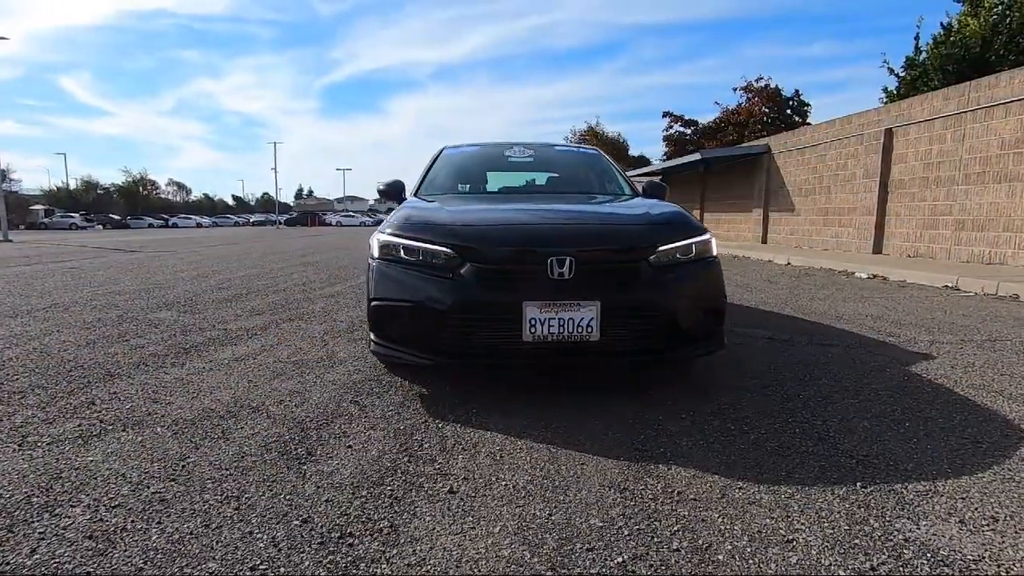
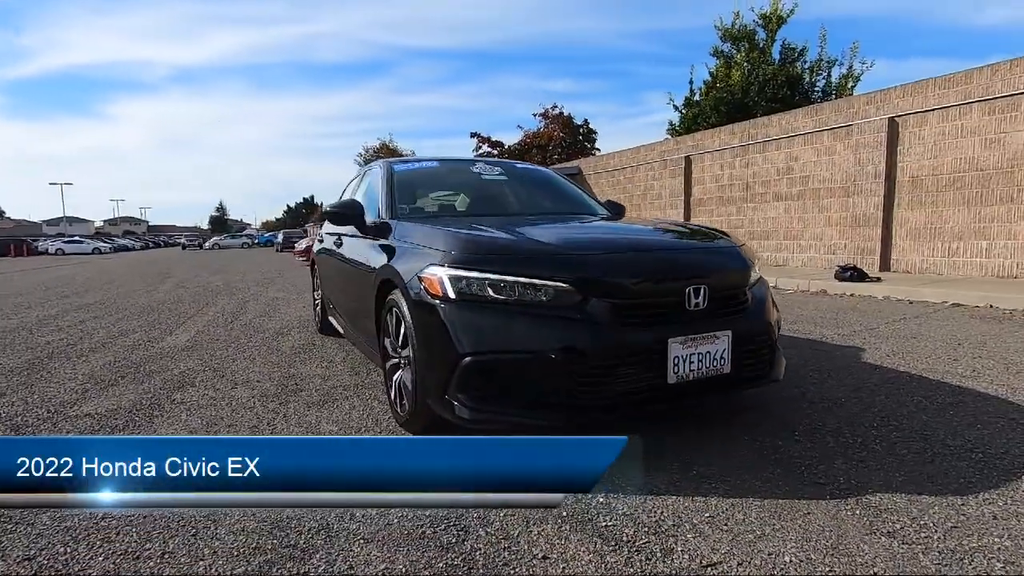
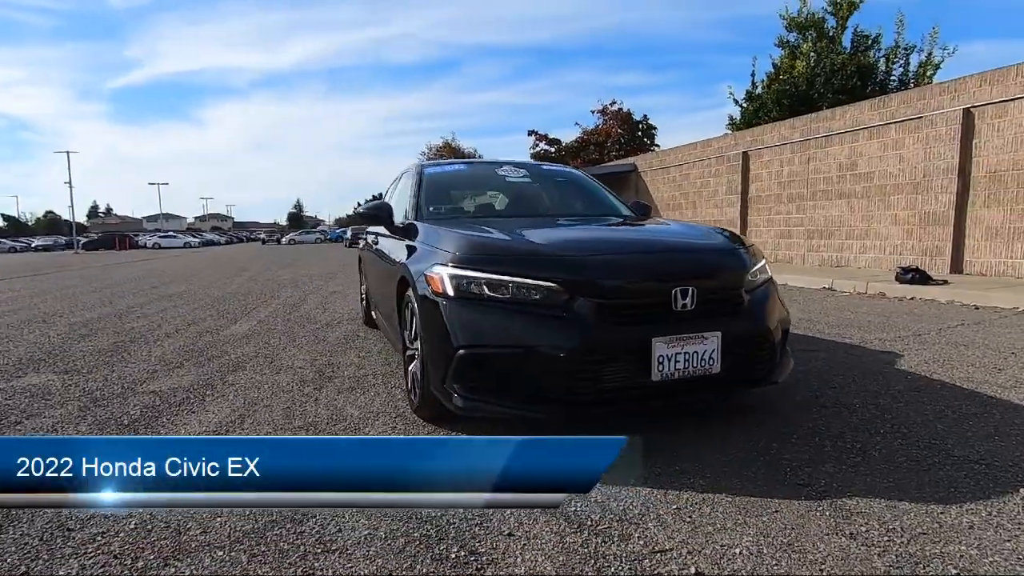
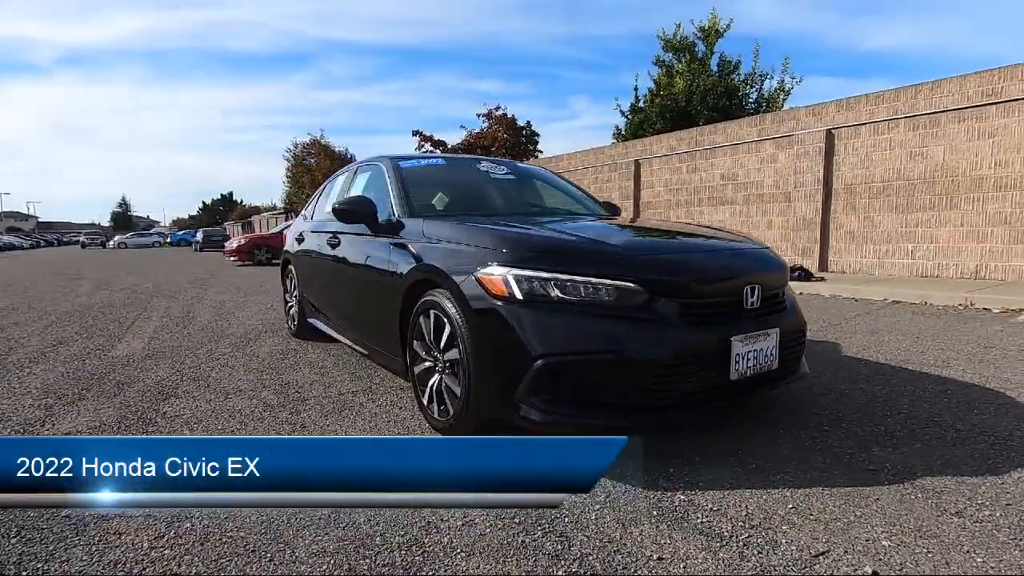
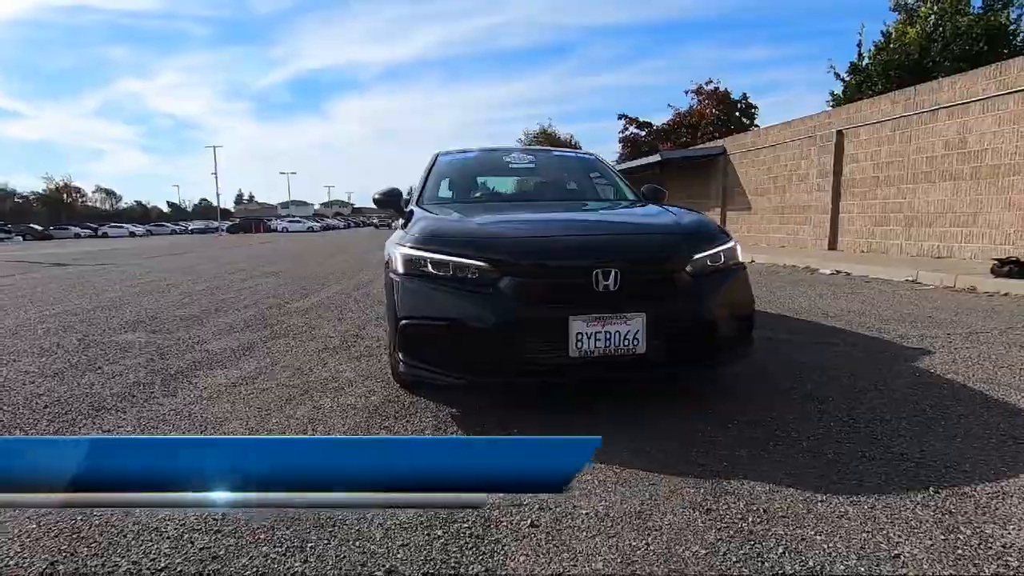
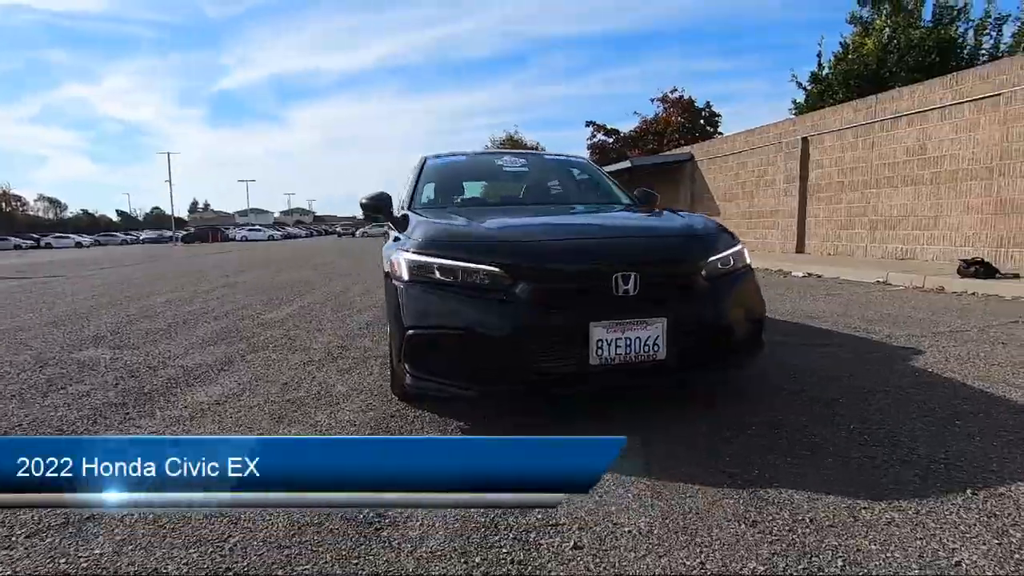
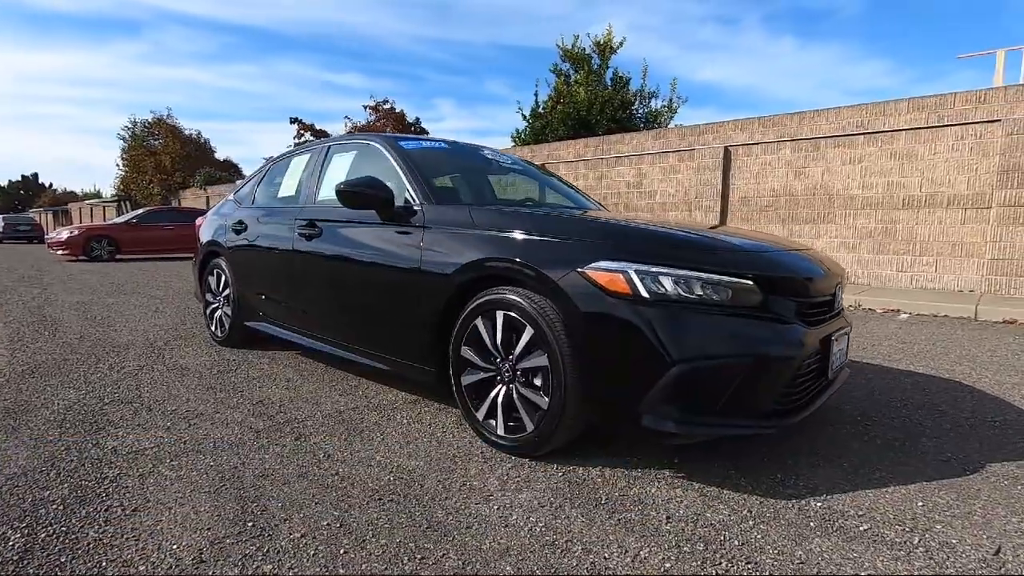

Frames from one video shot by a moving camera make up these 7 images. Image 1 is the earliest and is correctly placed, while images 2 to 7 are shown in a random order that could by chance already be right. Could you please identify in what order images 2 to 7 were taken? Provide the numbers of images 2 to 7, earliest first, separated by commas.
5, 6, 3, 2, 4, 7
